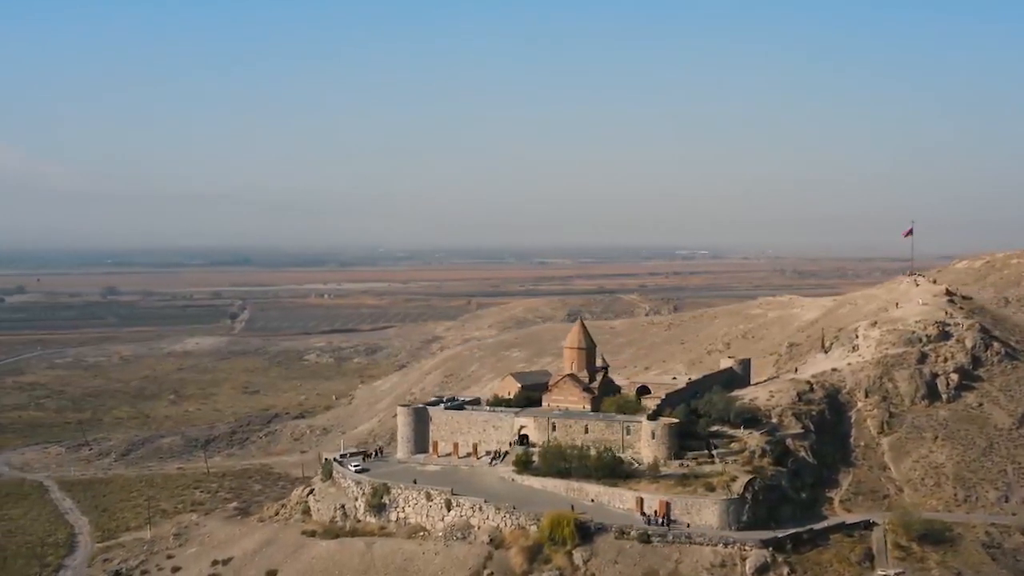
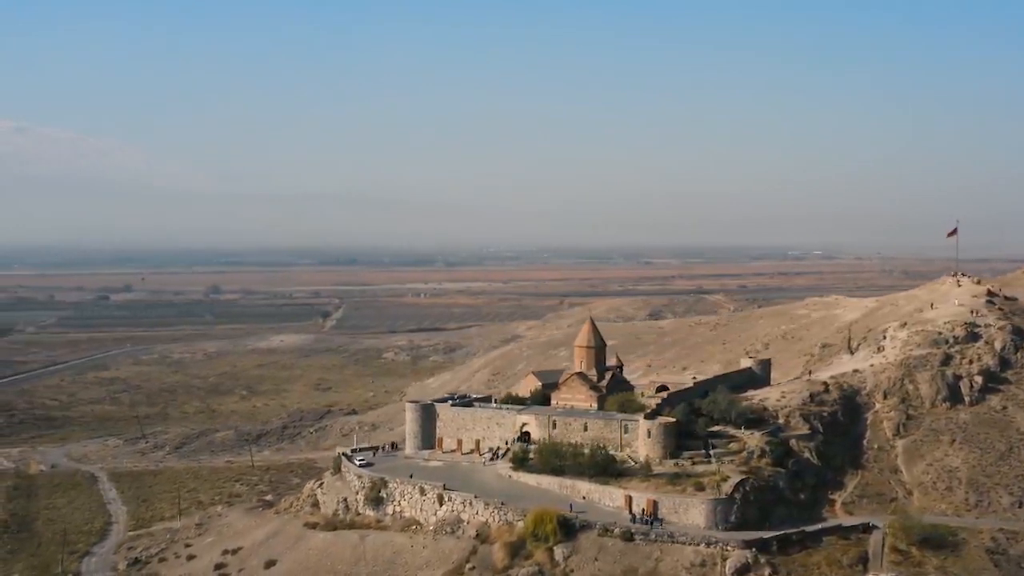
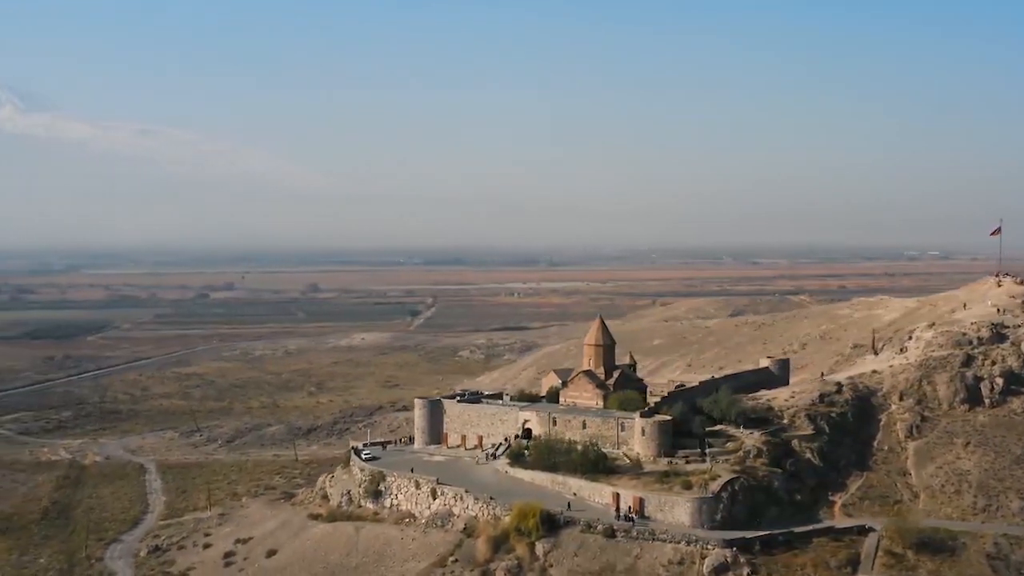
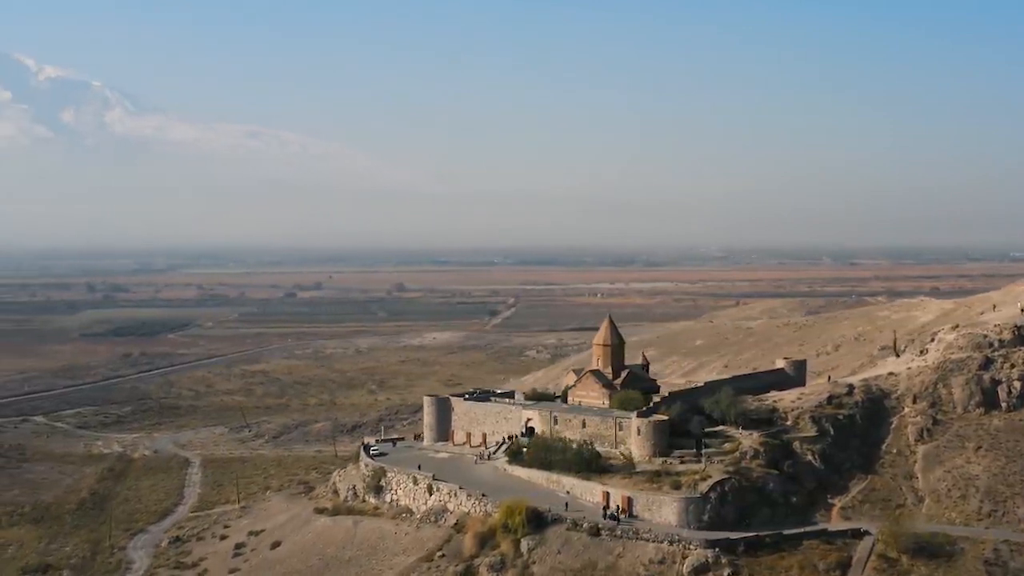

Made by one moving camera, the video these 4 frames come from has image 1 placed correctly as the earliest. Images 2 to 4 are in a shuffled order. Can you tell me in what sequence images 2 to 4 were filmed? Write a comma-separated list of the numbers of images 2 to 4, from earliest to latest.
2, 3, 4
